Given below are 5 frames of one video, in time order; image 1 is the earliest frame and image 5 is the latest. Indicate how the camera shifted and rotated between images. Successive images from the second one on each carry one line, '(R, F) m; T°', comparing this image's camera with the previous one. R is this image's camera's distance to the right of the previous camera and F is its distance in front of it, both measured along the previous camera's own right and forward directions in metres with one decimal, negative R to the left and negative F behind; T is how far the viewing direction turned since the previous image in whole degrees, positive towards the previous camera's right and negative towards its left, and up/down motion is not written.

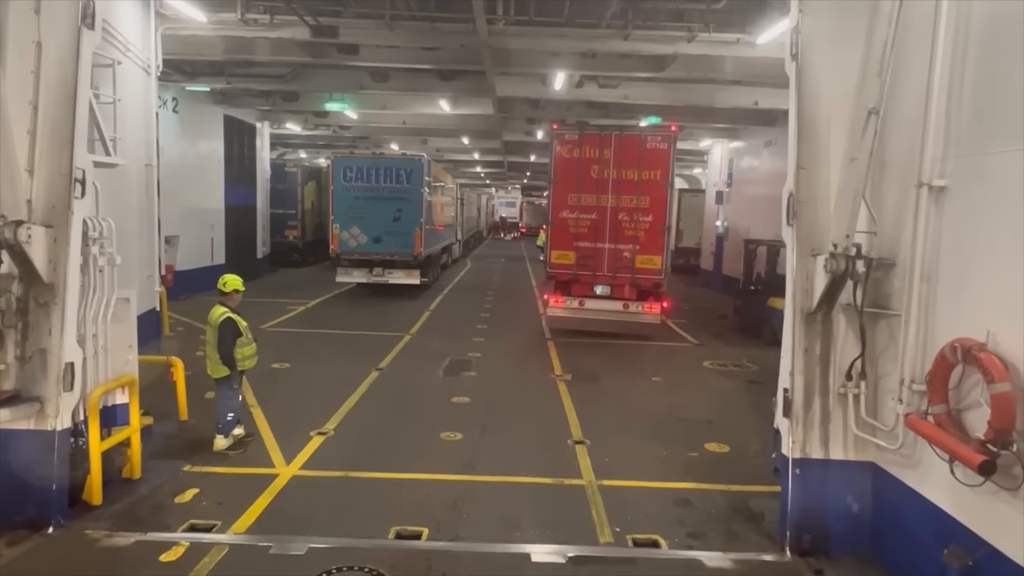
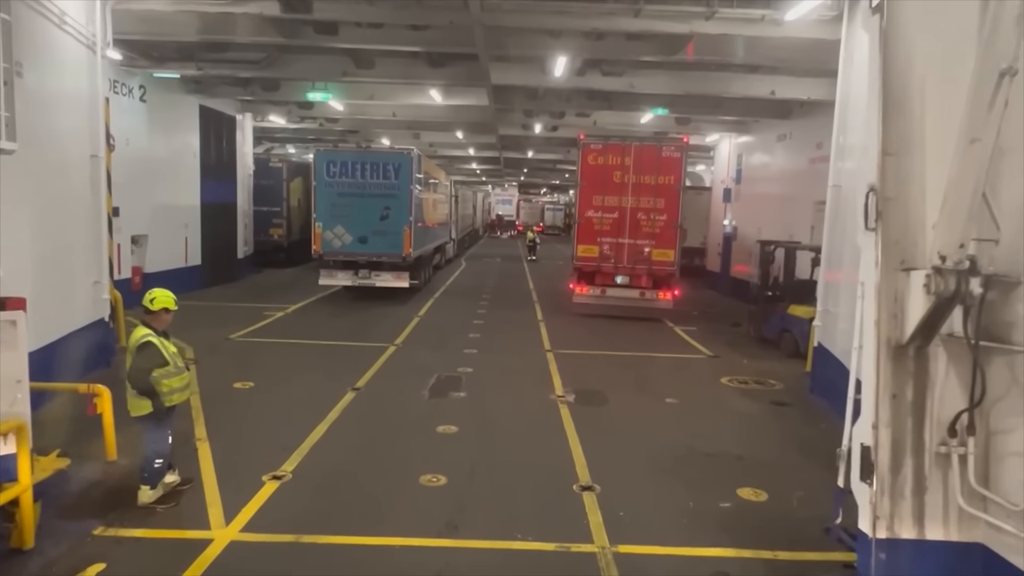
(0.0, +1.2) m; 0°
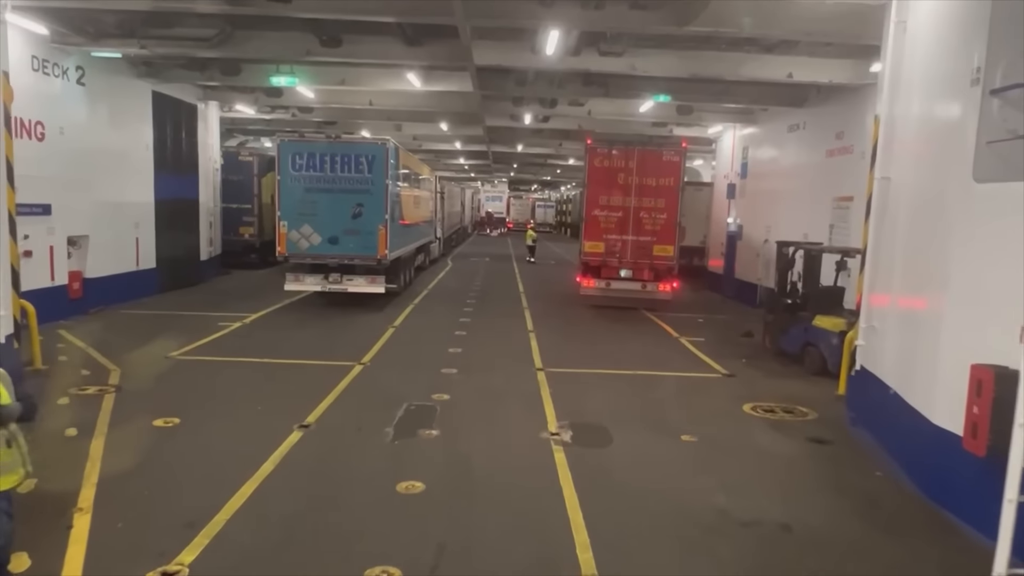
(+0.1, +1.6) m; +1°
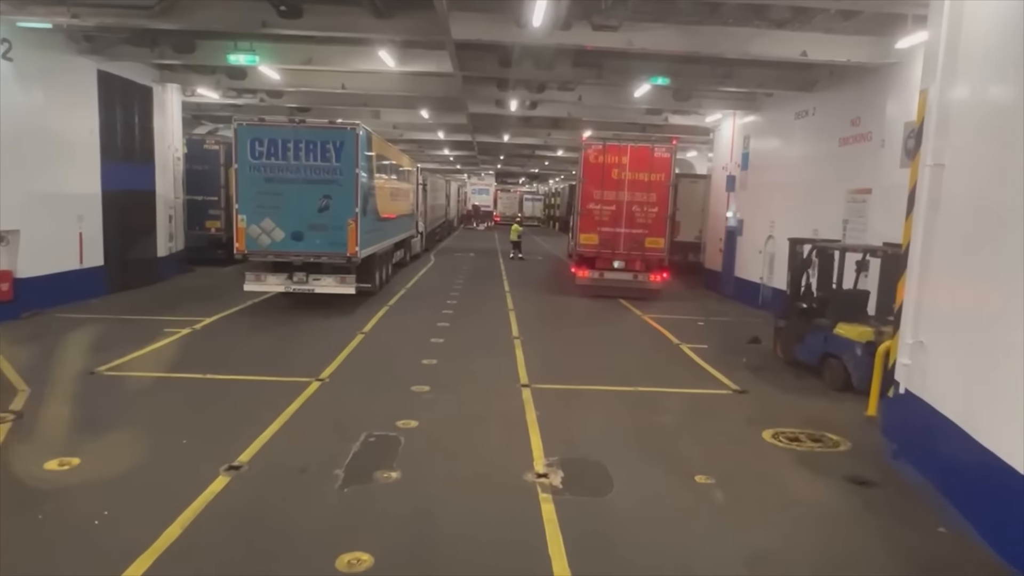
(+0.1, +1.4) m; +1°
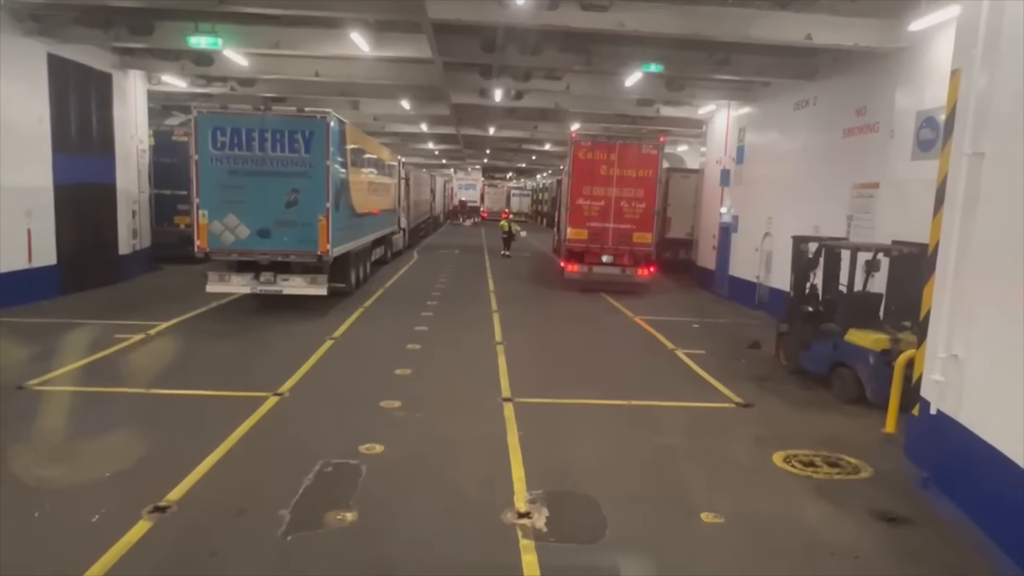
(+0.1, +0.9) m; +1°
